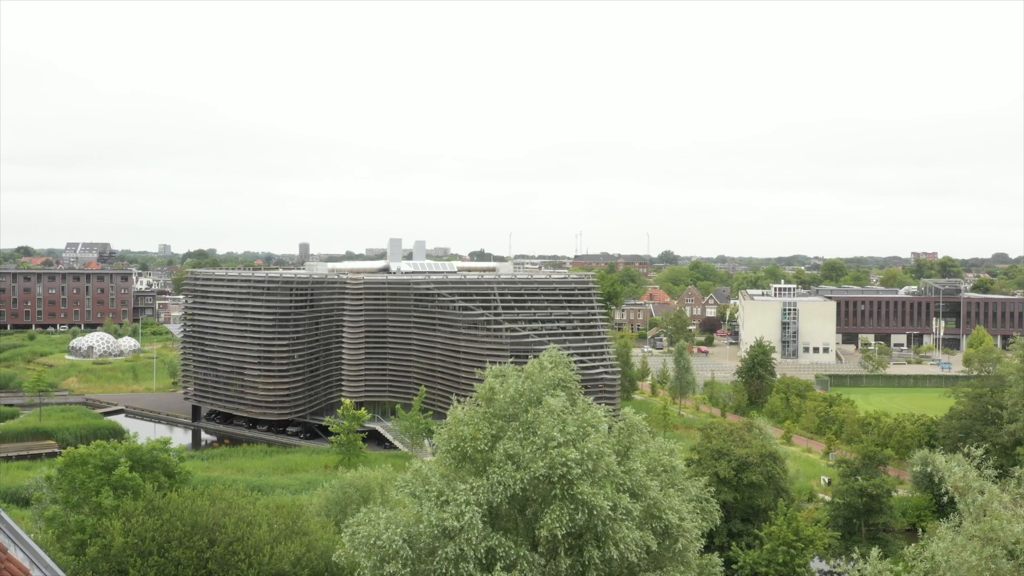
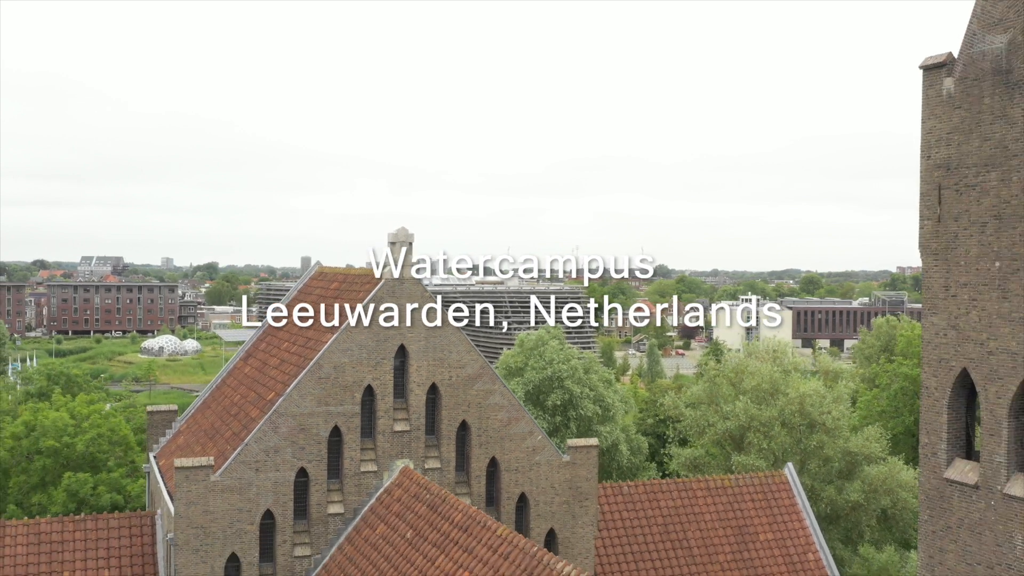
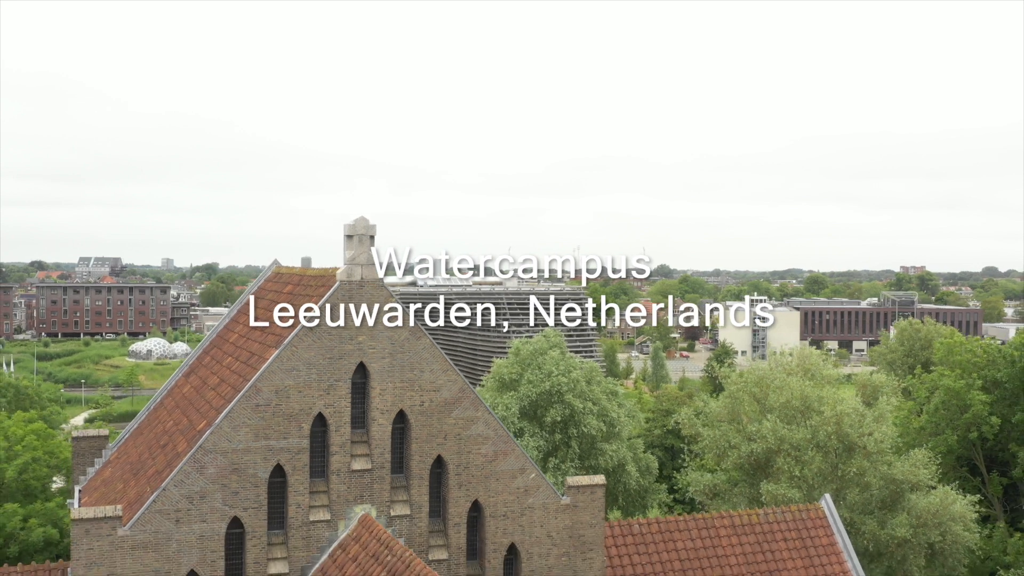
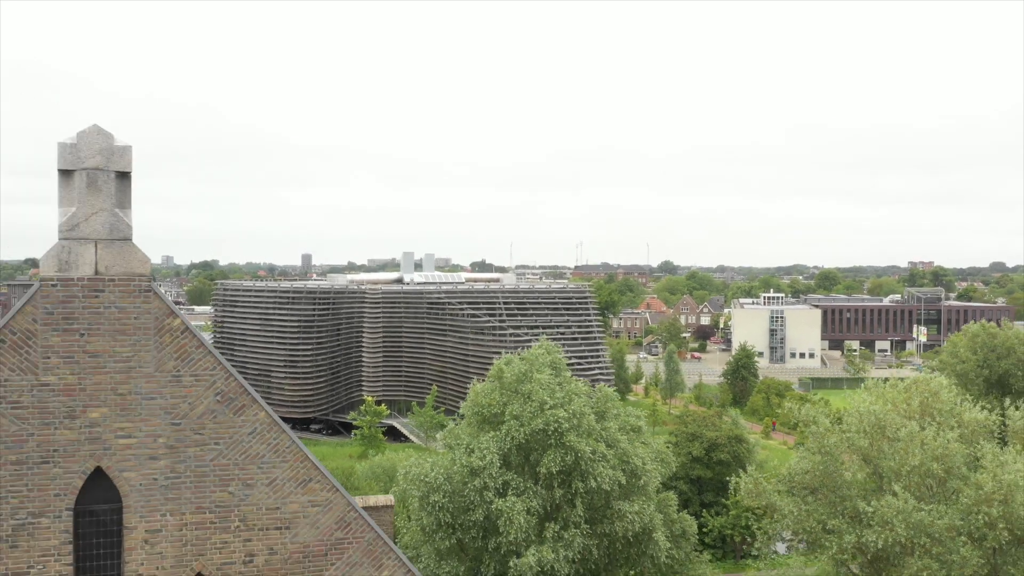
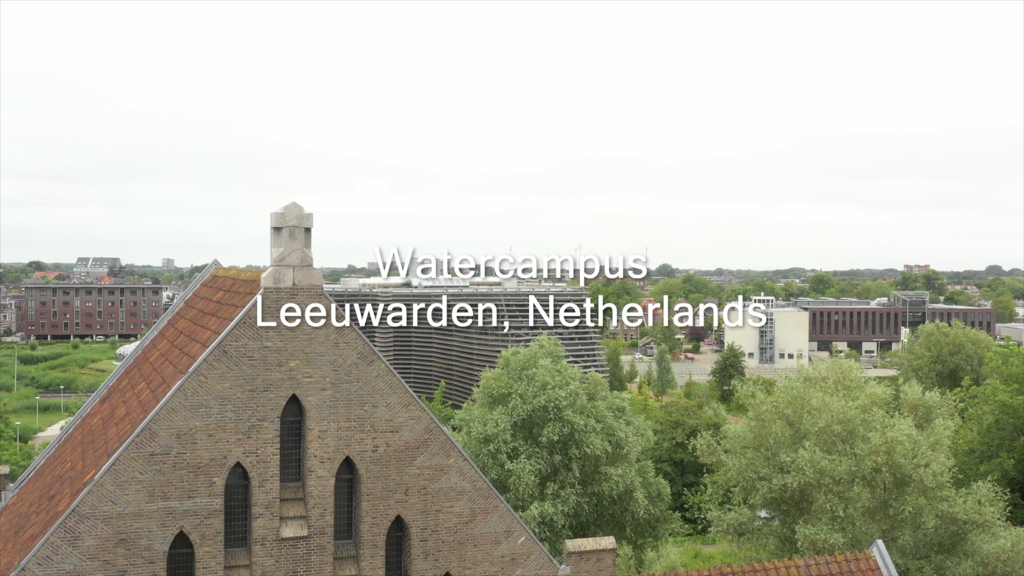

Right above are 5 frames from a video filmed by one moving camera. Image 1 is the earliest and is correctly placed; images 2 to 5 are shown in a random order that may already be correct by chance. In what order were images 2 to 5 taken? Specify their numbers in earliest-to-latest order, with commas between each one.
4, 5, 3, 2
